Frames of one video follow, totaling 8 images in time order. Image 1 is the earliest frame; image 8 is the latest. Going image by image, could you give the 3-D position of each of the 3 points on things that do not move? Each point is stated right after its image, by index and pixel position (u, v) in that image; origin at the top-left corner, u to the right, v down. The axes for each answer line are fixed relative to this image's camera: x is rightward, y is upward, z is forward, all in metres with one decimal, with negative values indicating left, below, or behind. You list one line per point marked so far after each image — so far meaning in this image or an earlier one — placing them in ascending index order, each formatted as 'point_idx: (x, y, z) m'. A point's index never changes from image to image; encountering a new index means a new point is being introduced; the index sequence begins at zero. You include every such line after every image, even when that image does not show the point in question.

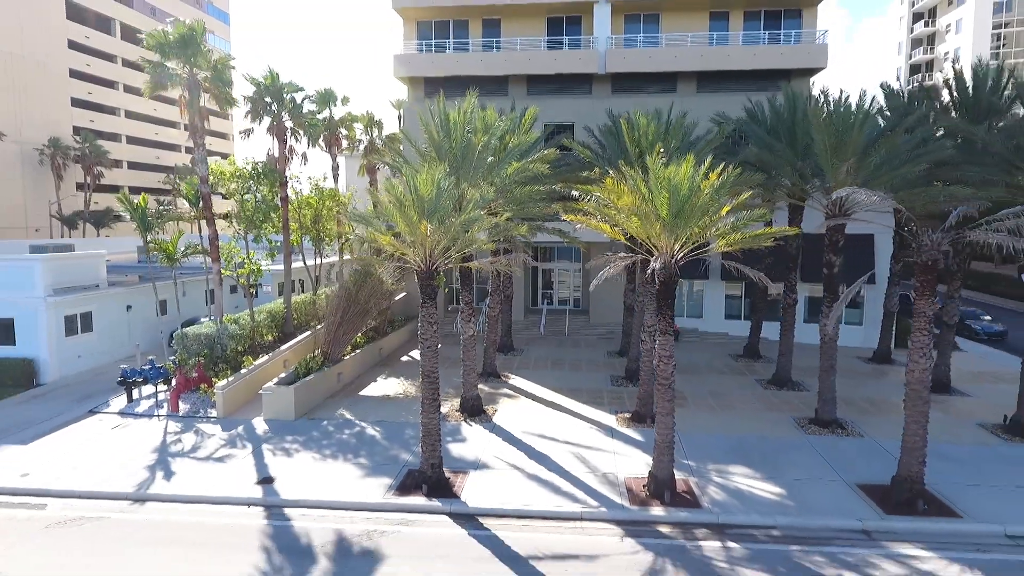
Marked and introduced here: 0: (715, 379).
0: (+4.2, -1.8, +19.1) m
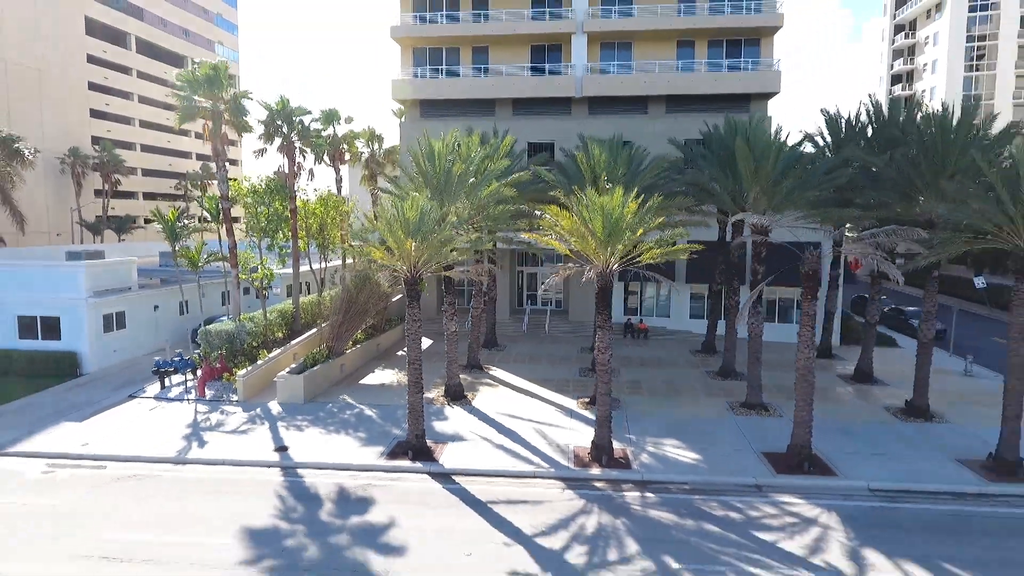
0: (+3.8, -1.9, +21.7) m
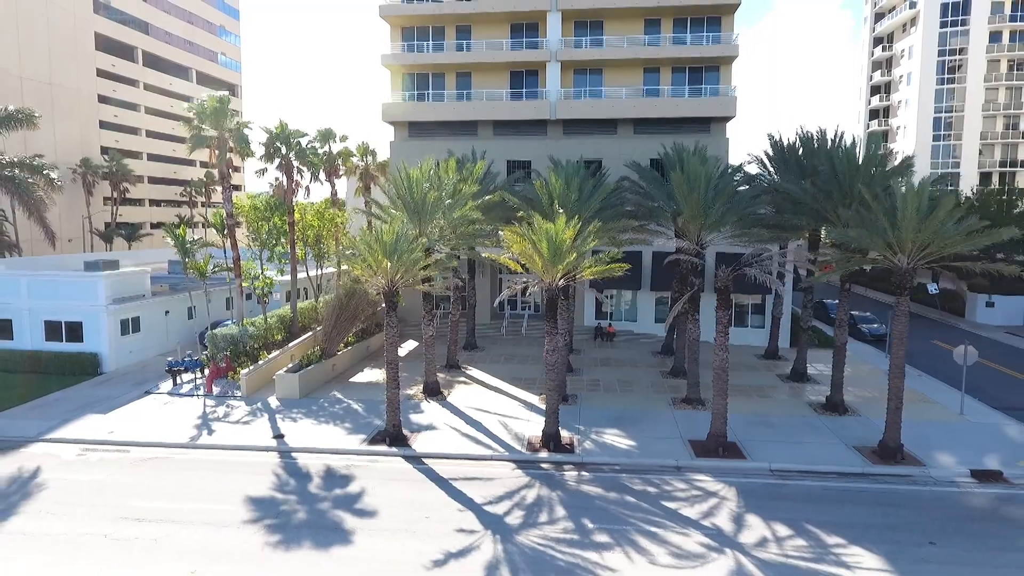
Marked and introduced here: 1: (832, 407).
0: (+3.1, -2.1, +24.2) m
1: (+6.8, -2.5, +19.5) m
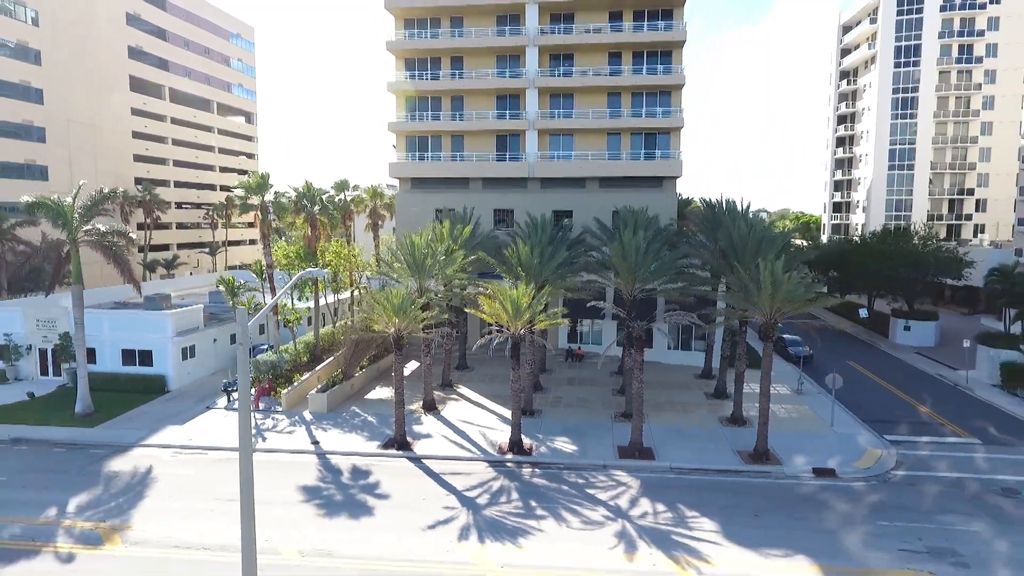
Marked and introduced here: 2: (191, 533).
0: (+2.5, -3.3, +30.3) m
1: (+6.2, -3.6, +25.5) m
2: (-5.7, -4.5, +16.5) m
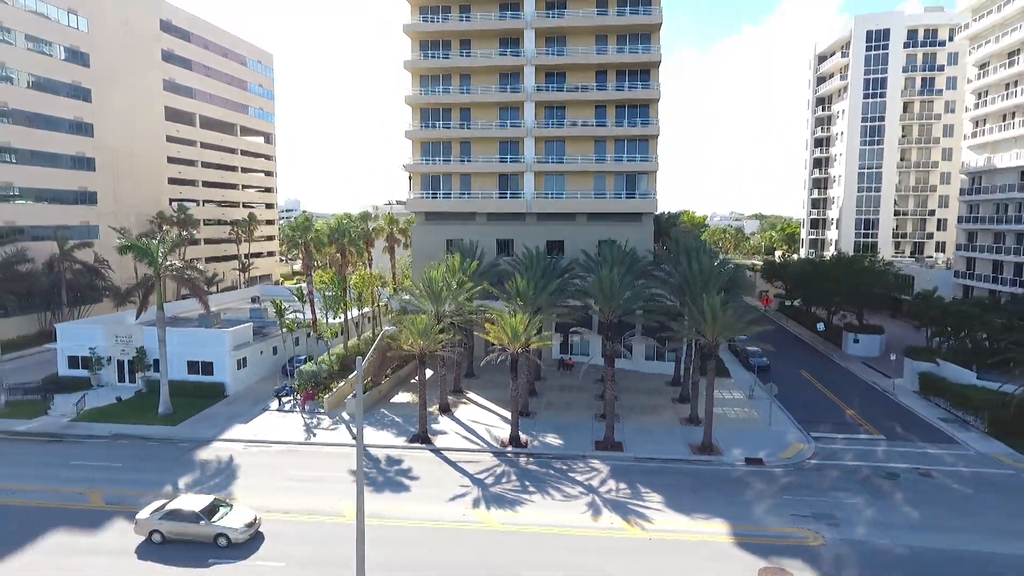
0: (+2.5, -4.2, +36.3) m
1: (+6.2, -4.5, +31.5) m
2: (-5.7, -5.3, +22.6) m
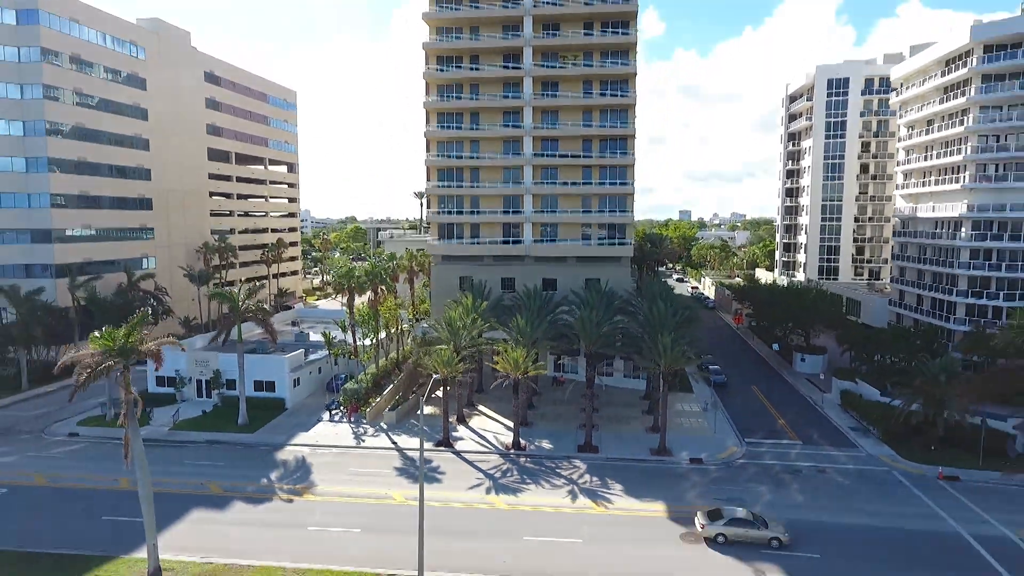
0: (+2.6, -5.8, +45.2) m
1: (+6.3, -6.2, +40.5) m
2: (-5.7, -7.0, +31.5) m
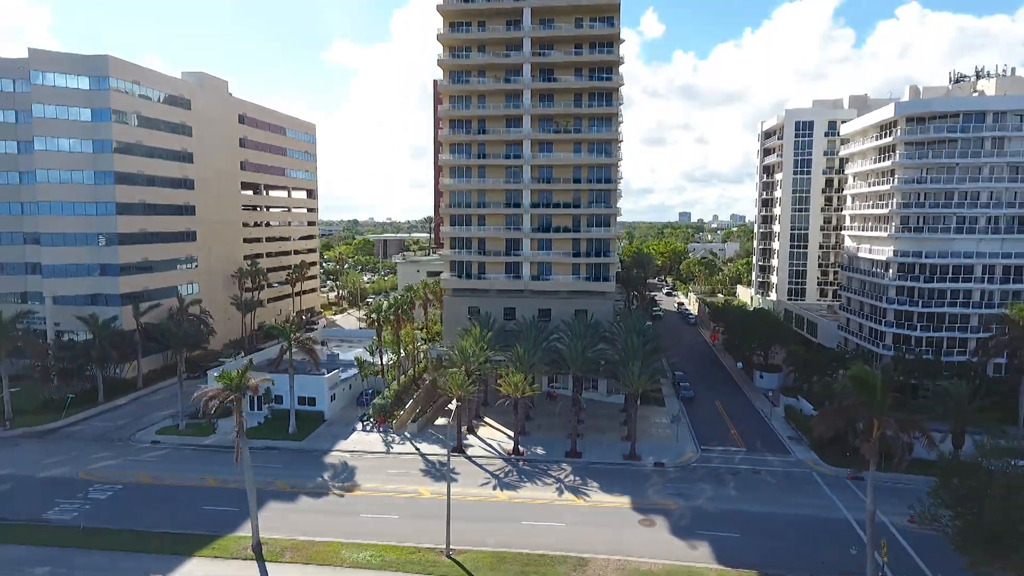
0: (+2.6, -7.7, +54.4) m
1: (+6.3, -8.1, +49.7) m
2: (-5.6, -8.9, +40.7) m
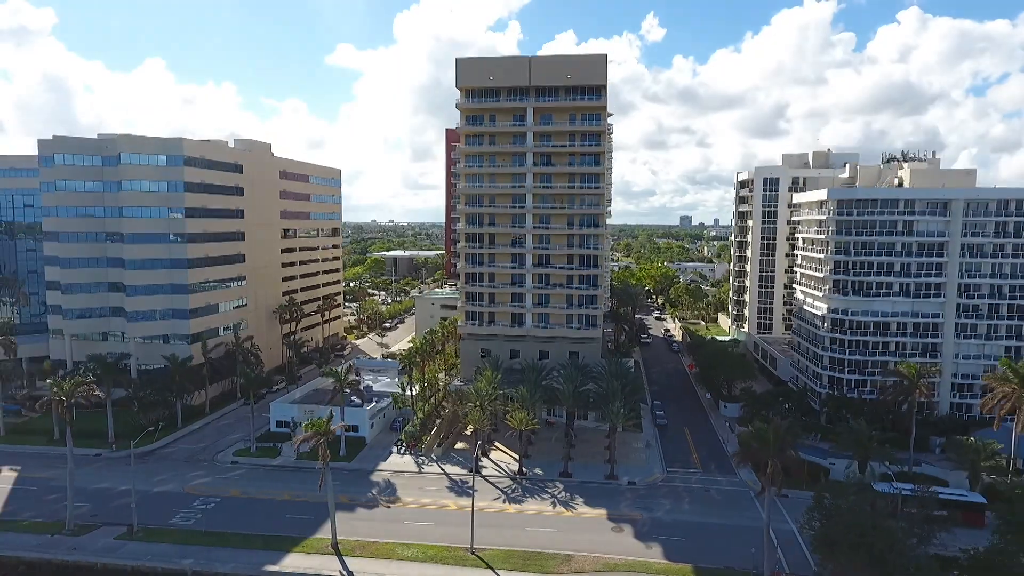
0: (+3.0, -11.4, +67.3) m
1: (+6.7, -11.8, +62.5) m
2: (-5.3, -12.5, +53.6) m
